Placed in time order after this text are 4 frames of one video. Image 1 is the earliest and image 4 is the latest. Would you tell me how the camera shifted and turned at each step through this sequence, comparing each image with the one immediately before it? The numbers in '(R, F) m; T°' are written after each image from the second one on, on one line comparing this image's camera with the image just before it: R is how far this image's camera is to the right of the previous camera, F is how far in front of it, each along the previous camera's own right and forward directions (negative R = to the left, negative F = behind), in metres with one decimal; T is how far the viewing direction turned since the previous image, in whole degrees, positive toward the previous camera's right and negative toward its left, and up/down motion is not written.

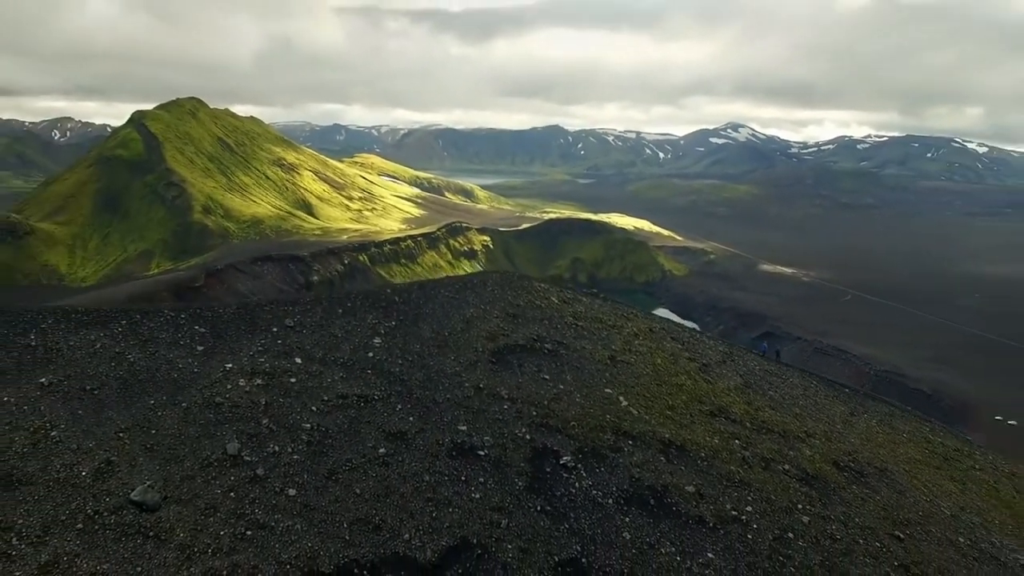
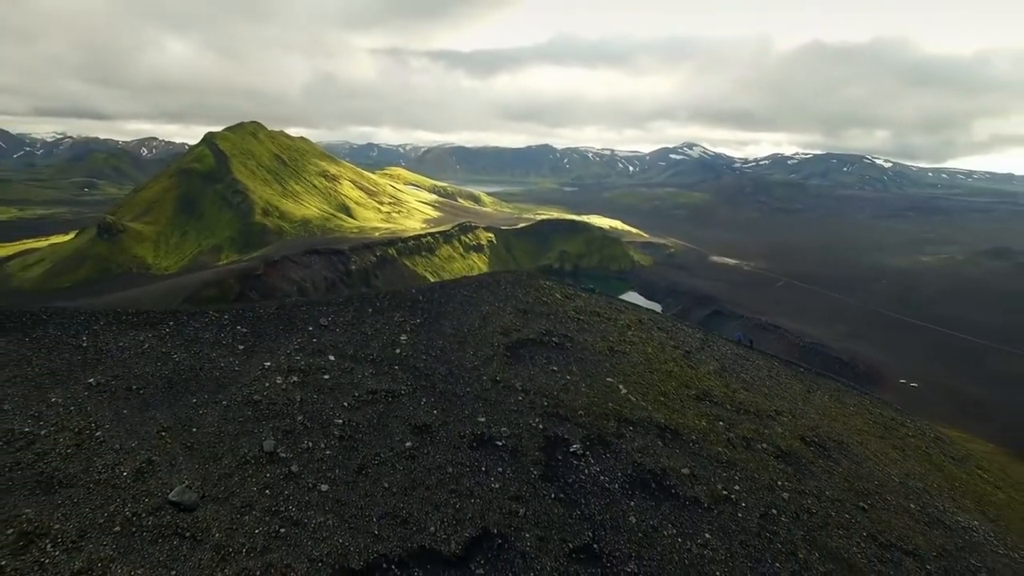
(+0.1, -0.9) m; -2°
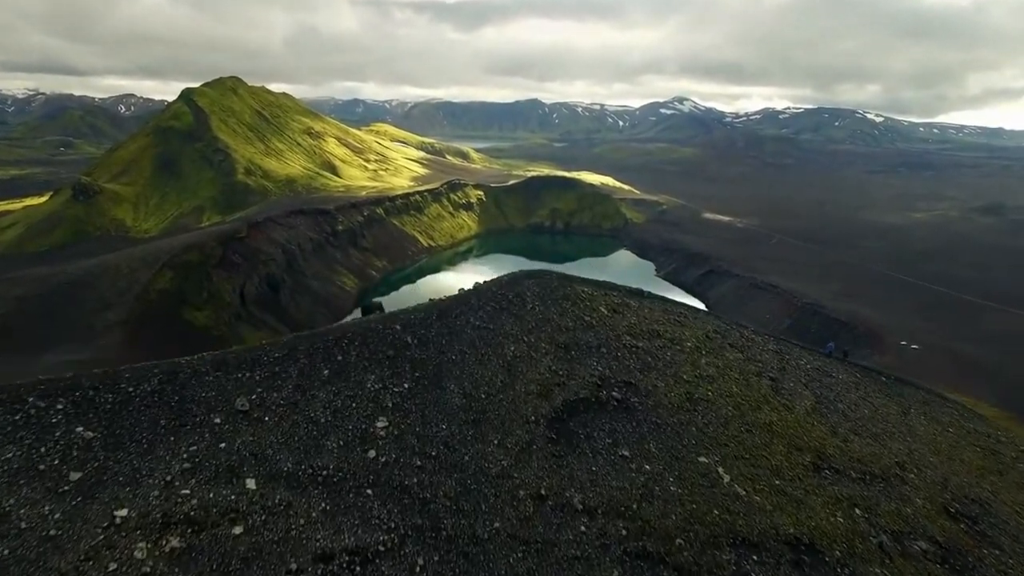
(-0.6, +4.2) m; +1°
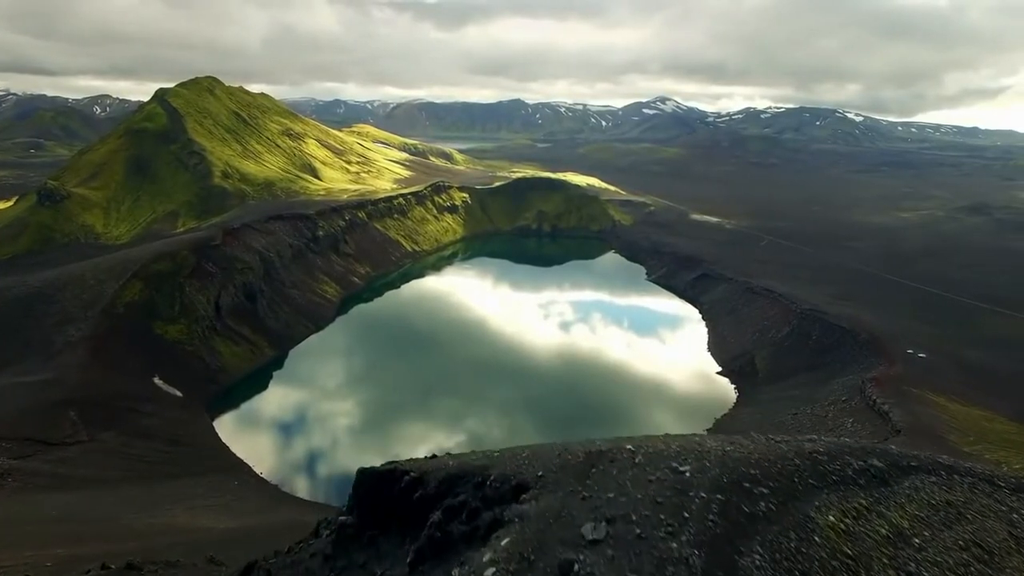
(-1.3, +6.6) m; +1°
